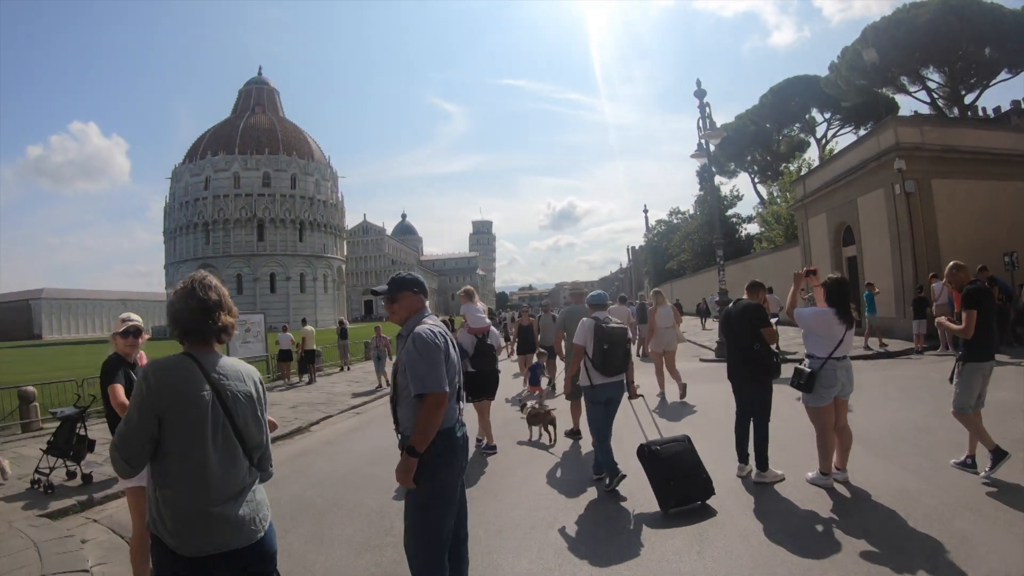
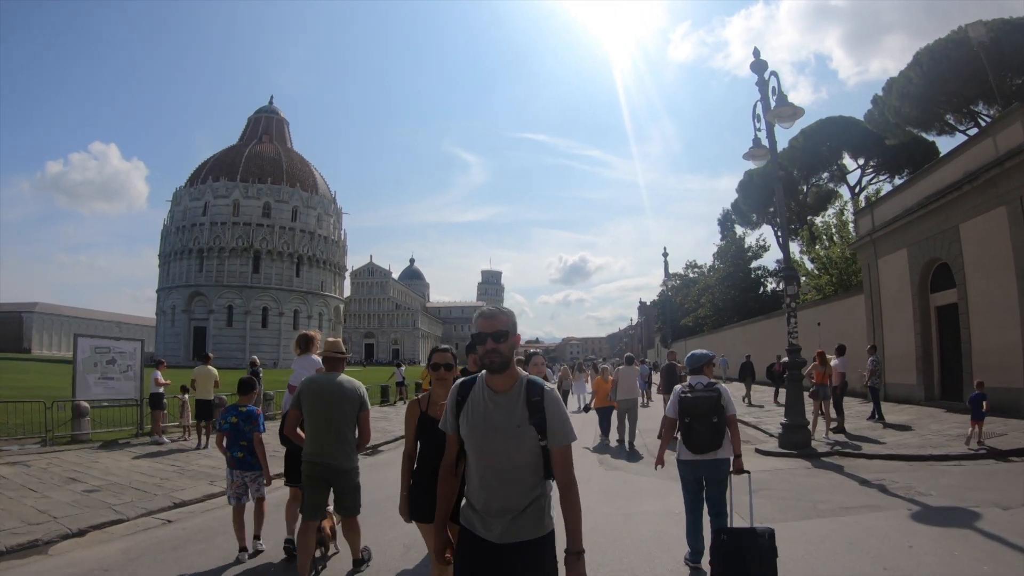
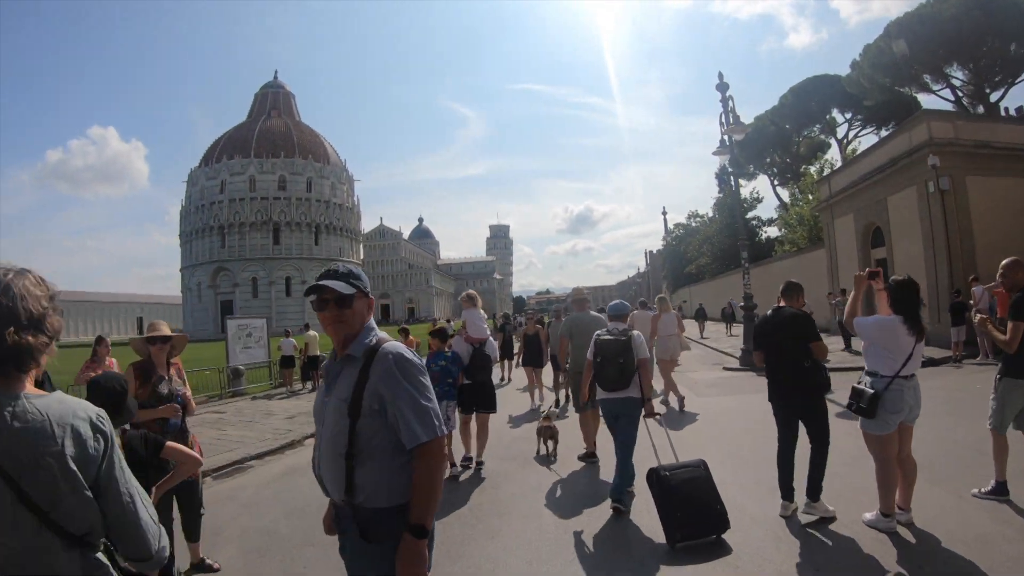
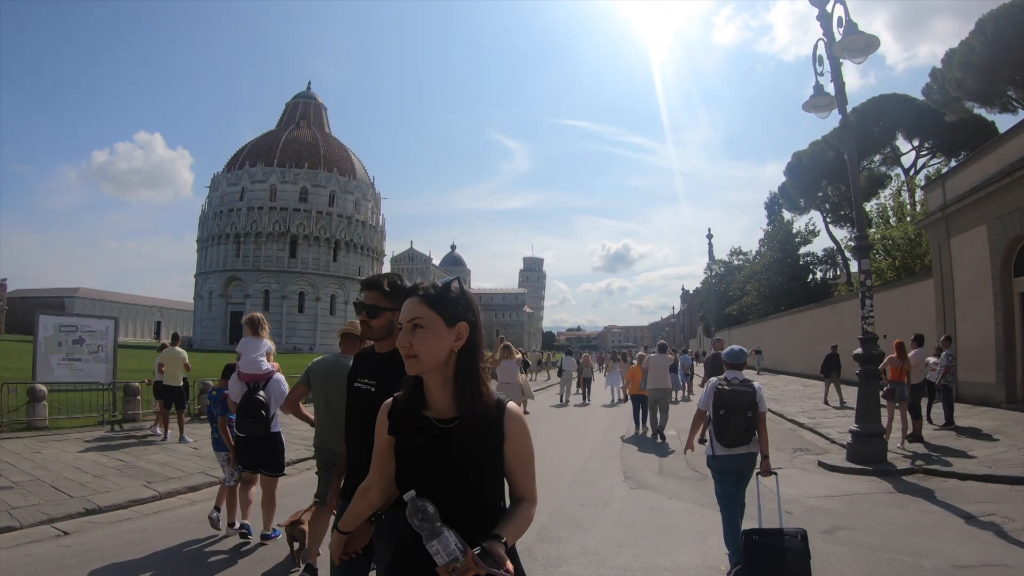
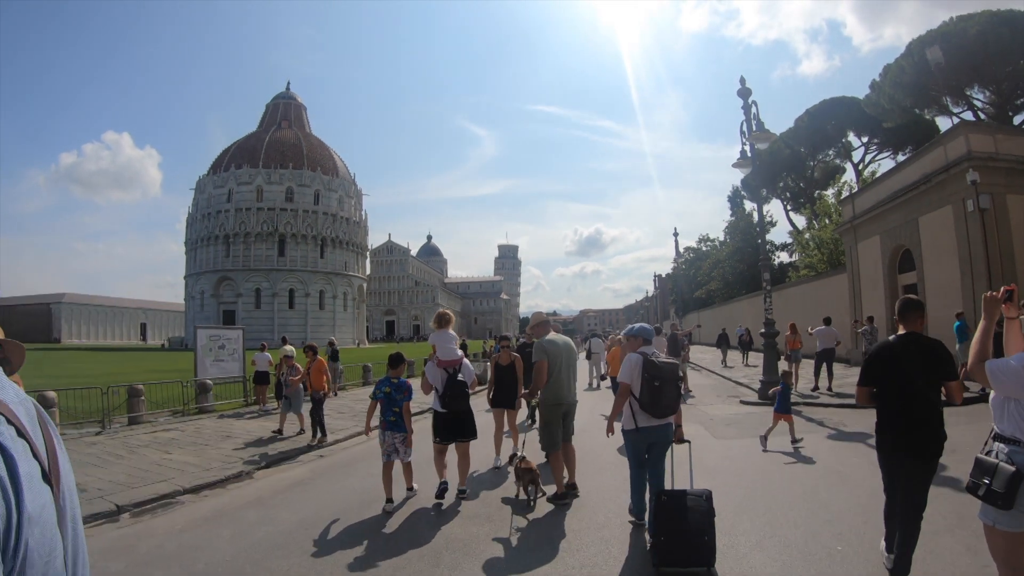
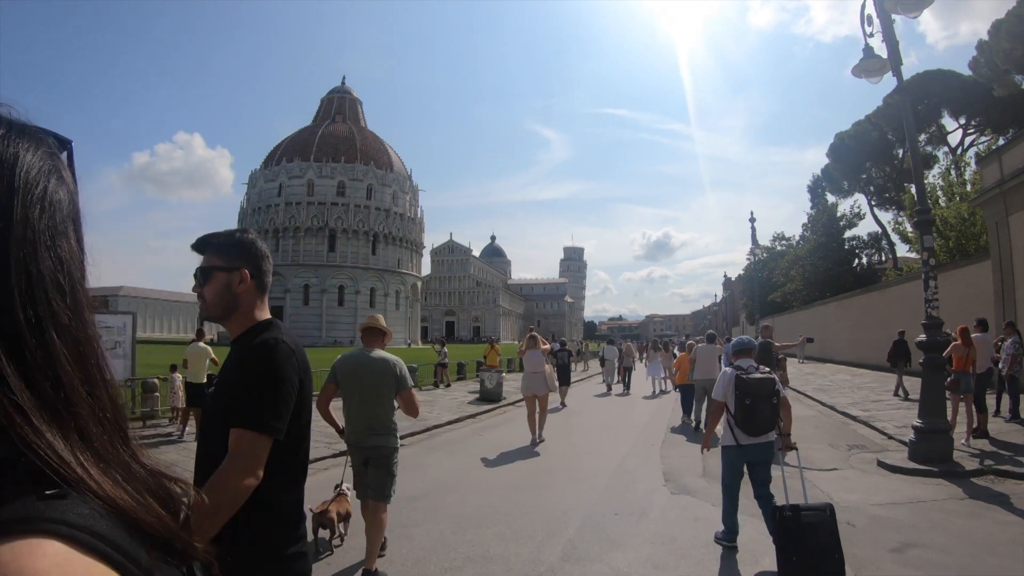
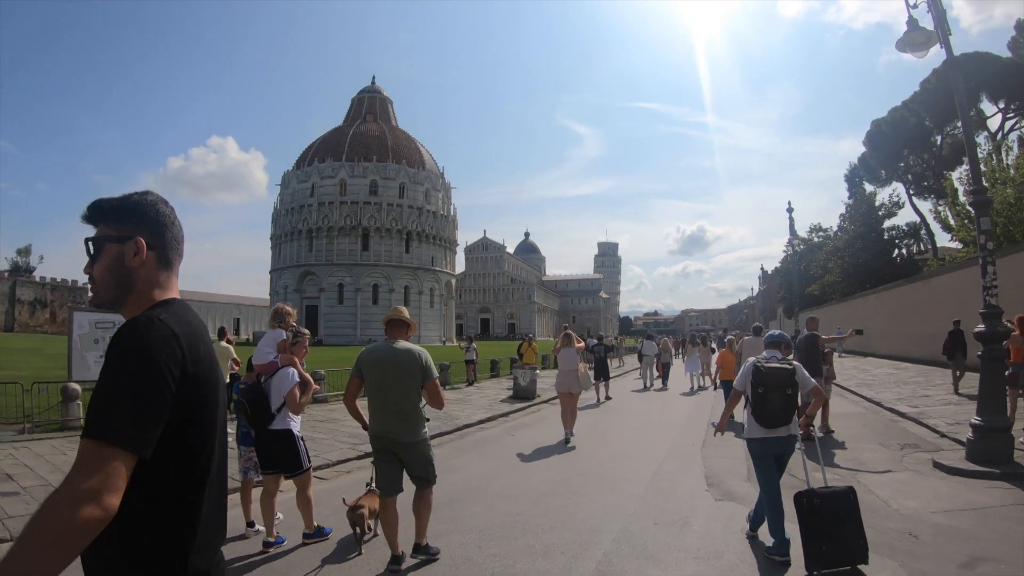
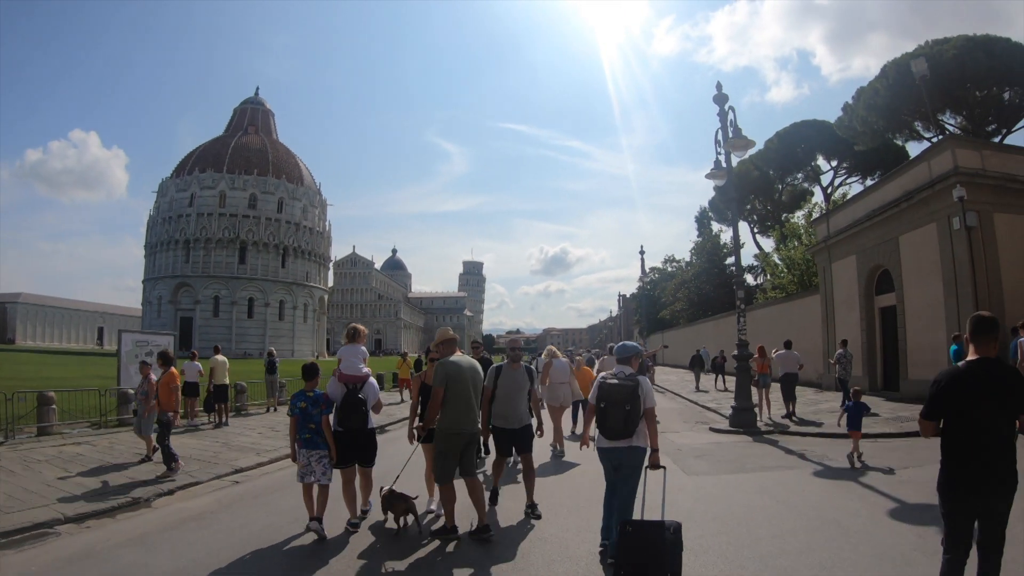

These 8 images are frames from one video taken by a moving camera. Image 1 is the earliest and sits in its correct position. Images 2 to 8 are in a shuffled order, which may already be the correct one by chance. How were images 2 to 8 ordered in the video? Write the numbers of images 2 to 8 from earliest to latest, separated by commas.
3, 5, 8, 2, 4, 6, 7
